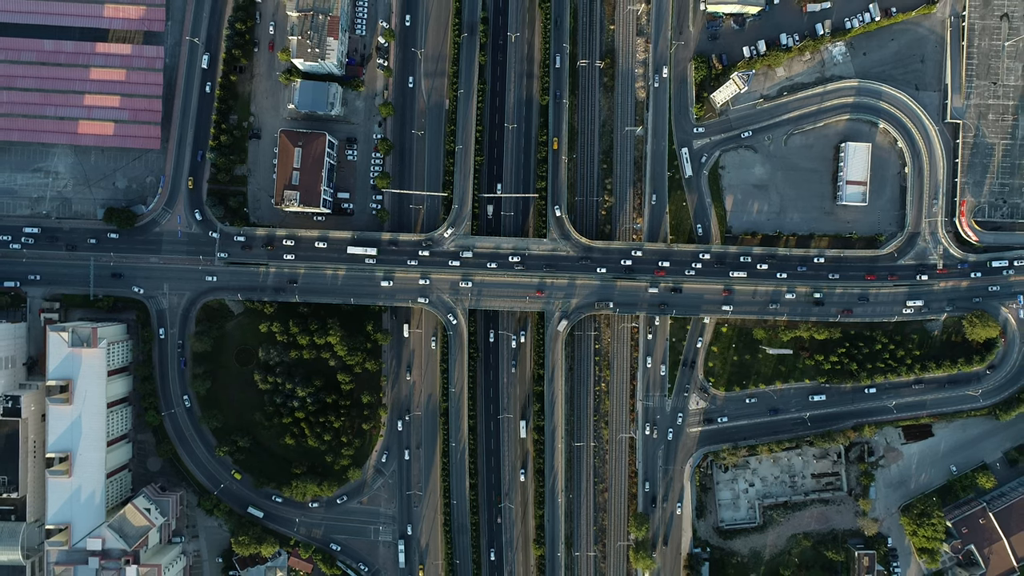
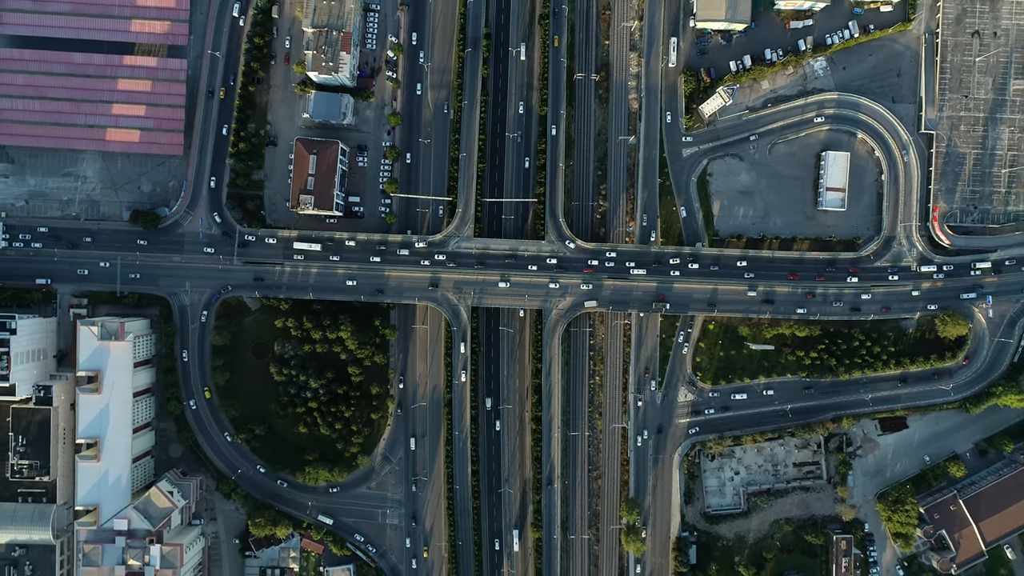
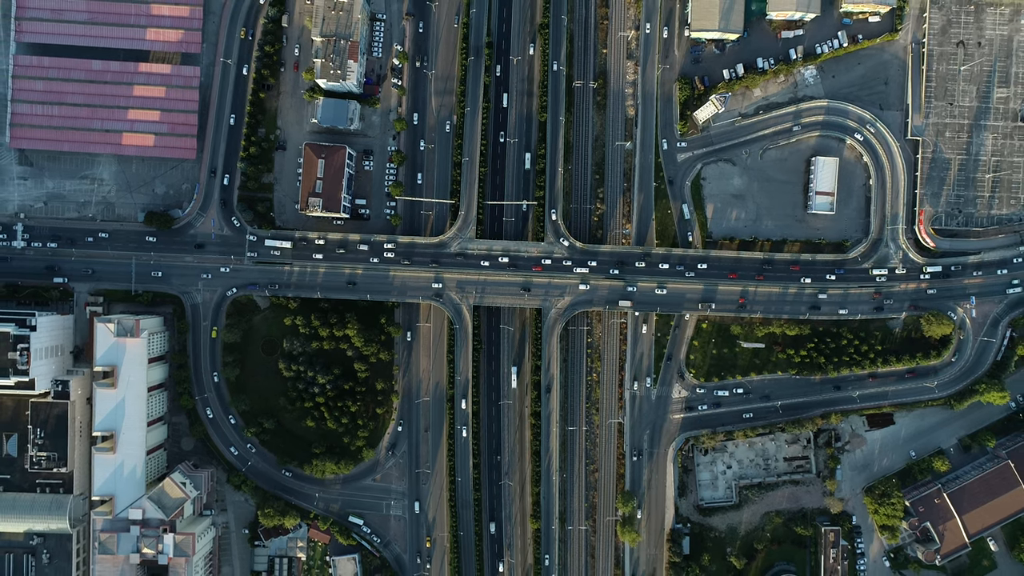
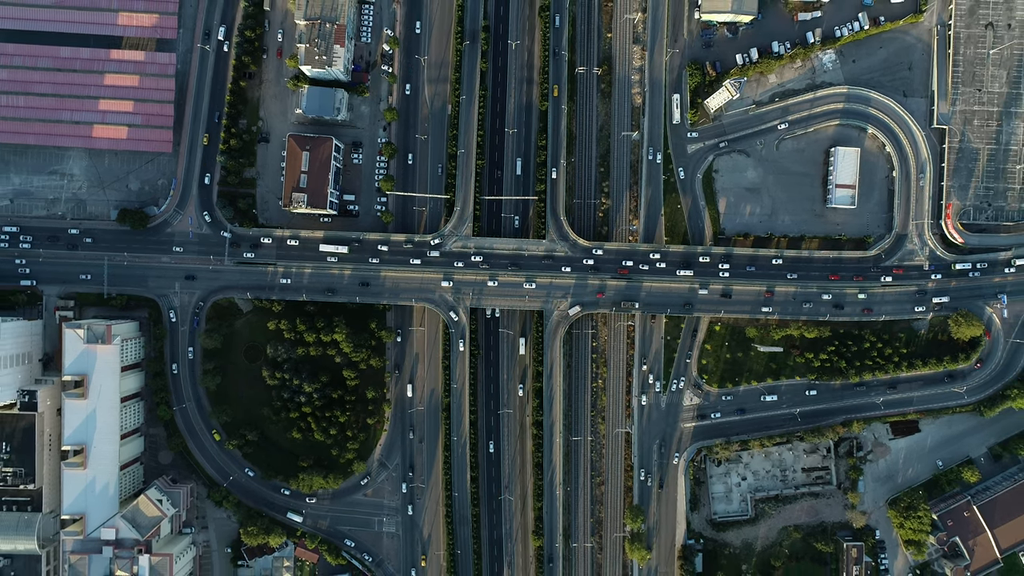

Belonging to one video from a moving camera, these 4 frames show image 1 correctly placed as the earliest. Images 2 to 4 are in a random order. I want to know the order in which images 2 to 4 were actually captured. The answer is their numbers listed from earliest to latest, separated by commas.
4, 2, 3
